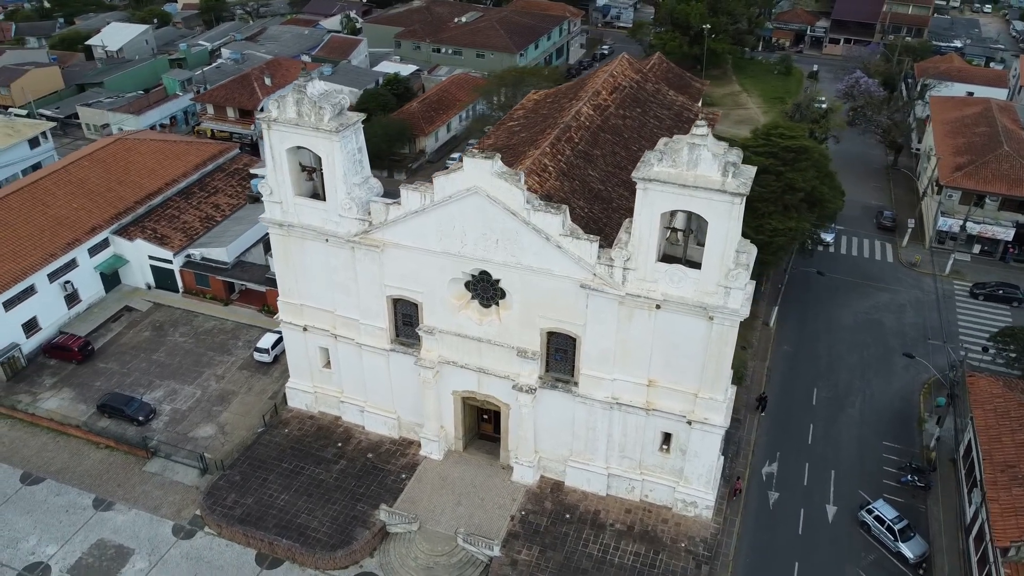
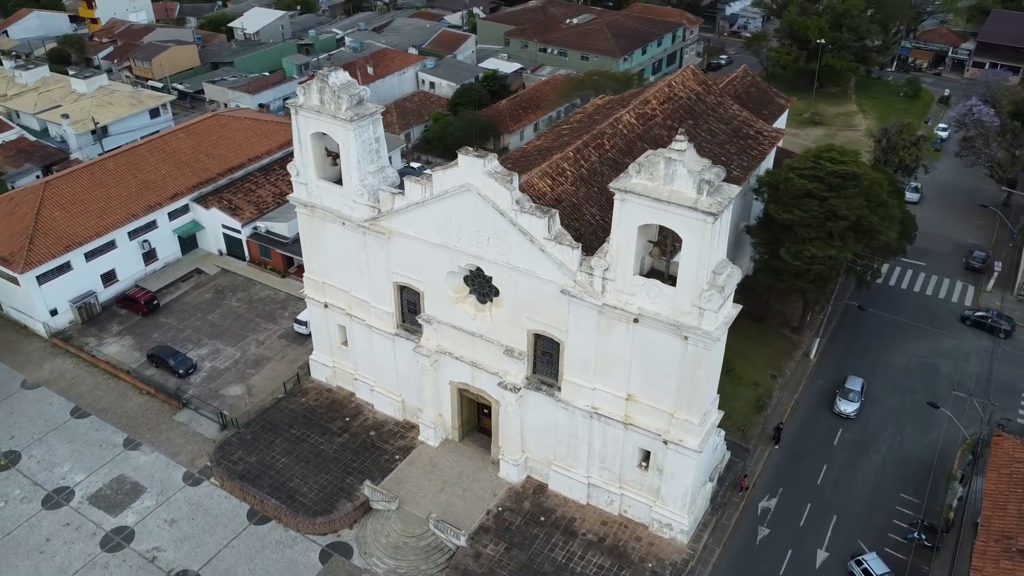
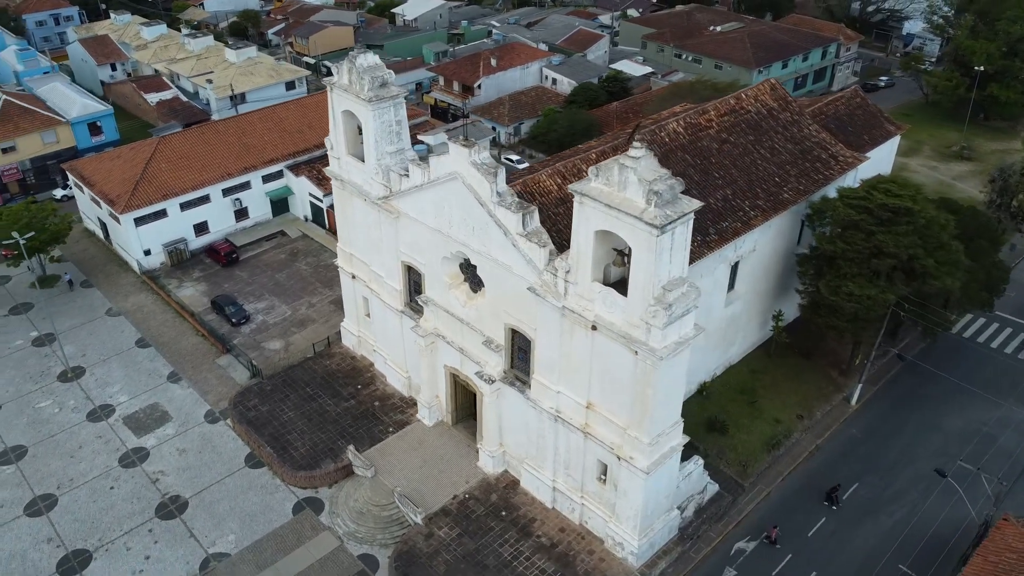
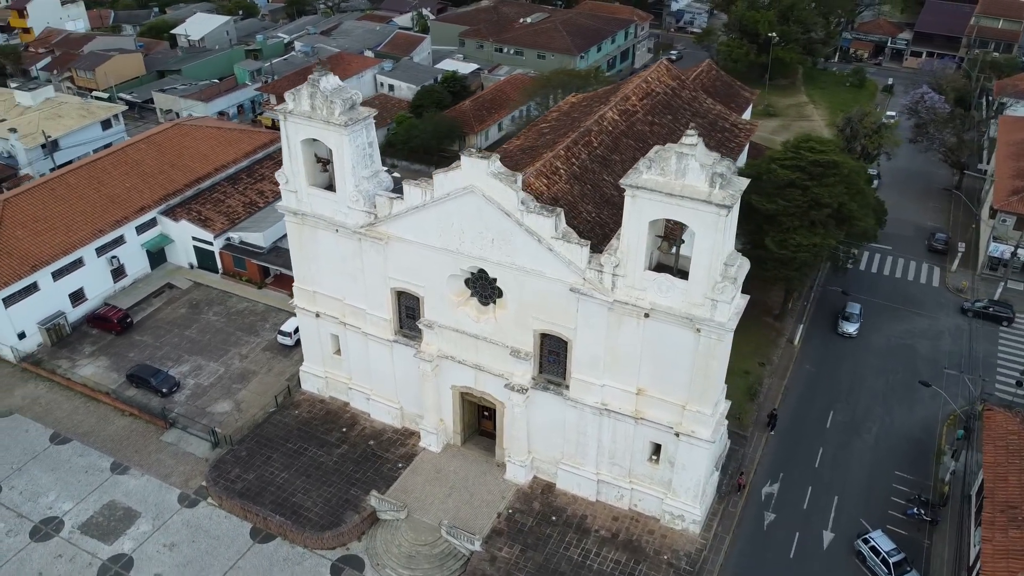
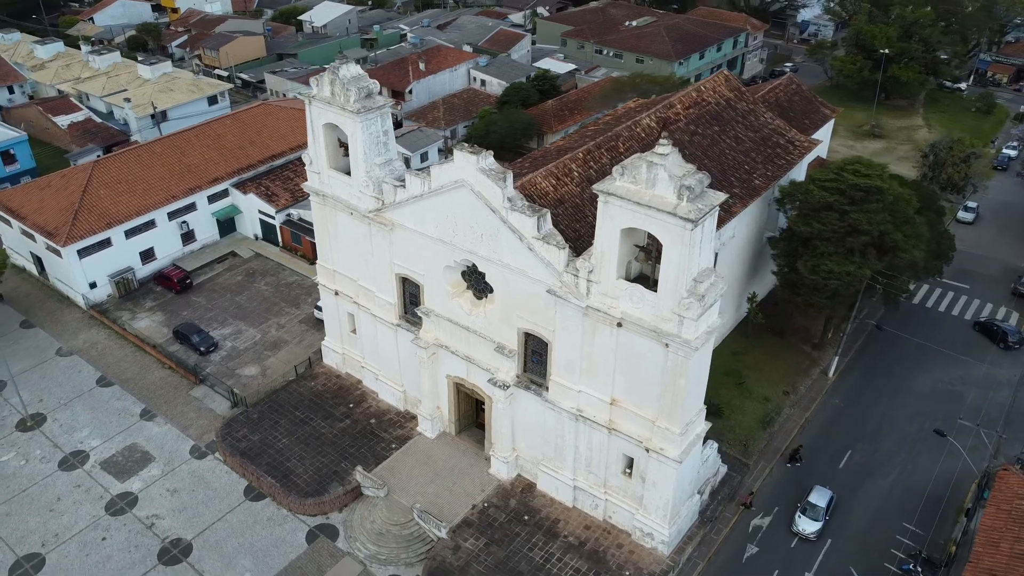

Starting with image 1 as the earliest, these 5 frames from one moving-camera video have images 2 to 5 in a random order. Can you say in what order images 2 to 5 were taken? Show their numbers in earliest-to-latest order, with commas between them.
4, 2, 5, 3
